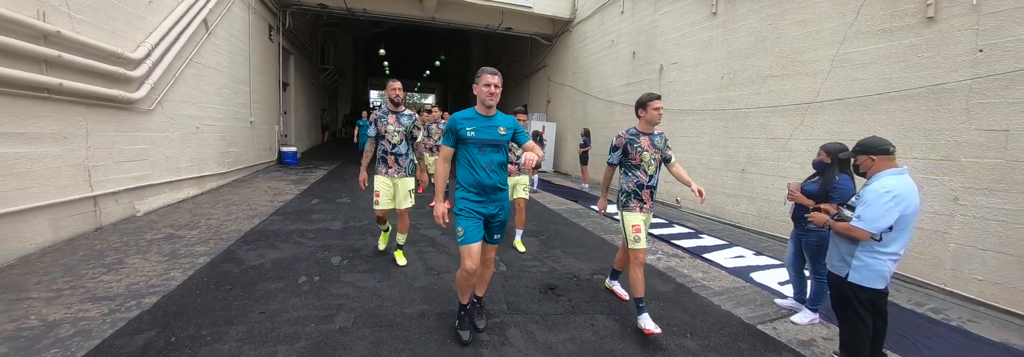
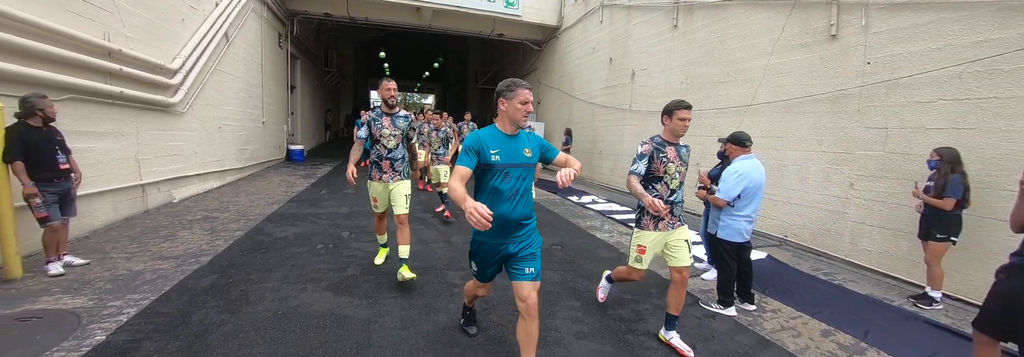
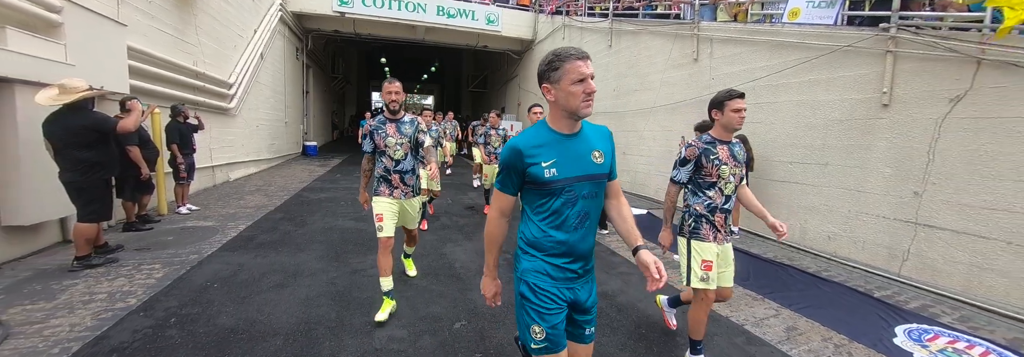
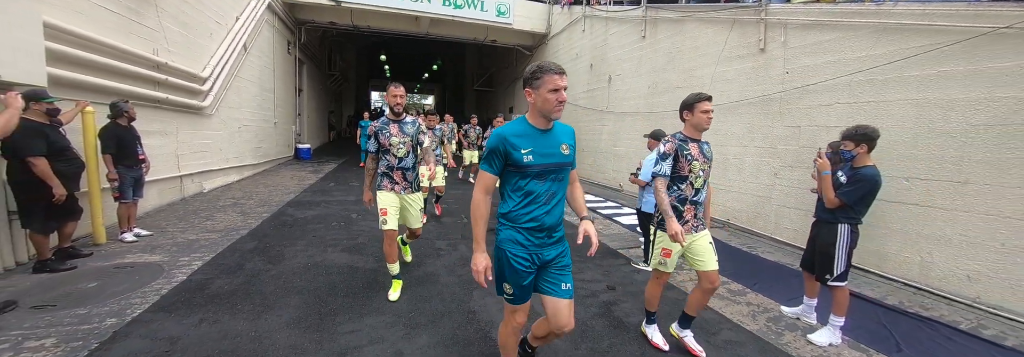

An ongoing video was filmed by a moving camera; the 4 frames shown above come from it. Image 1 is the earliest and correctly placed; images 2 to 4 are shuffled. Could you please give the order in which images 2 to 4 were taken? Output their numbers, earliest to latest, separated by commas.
2, 4, 3
